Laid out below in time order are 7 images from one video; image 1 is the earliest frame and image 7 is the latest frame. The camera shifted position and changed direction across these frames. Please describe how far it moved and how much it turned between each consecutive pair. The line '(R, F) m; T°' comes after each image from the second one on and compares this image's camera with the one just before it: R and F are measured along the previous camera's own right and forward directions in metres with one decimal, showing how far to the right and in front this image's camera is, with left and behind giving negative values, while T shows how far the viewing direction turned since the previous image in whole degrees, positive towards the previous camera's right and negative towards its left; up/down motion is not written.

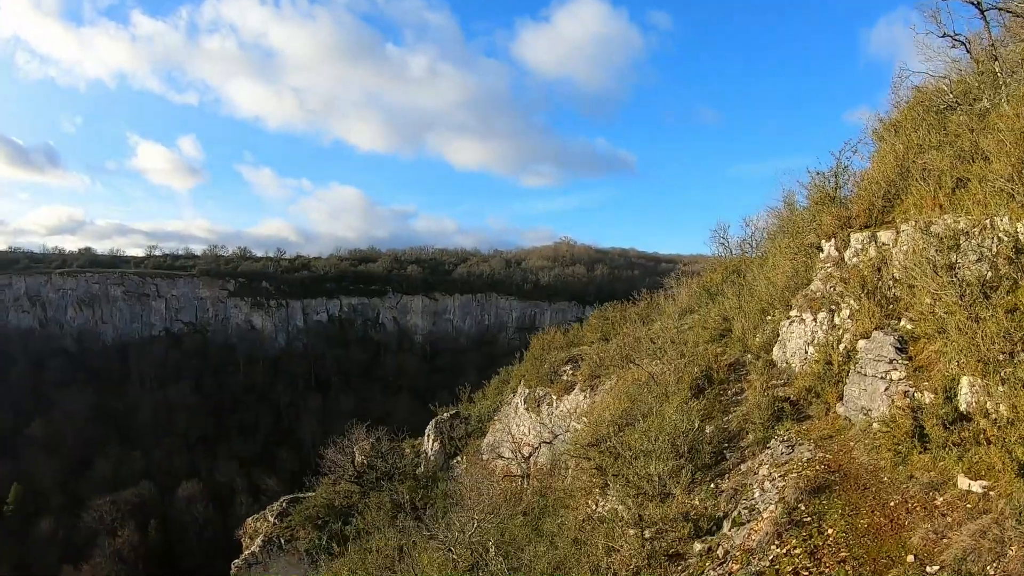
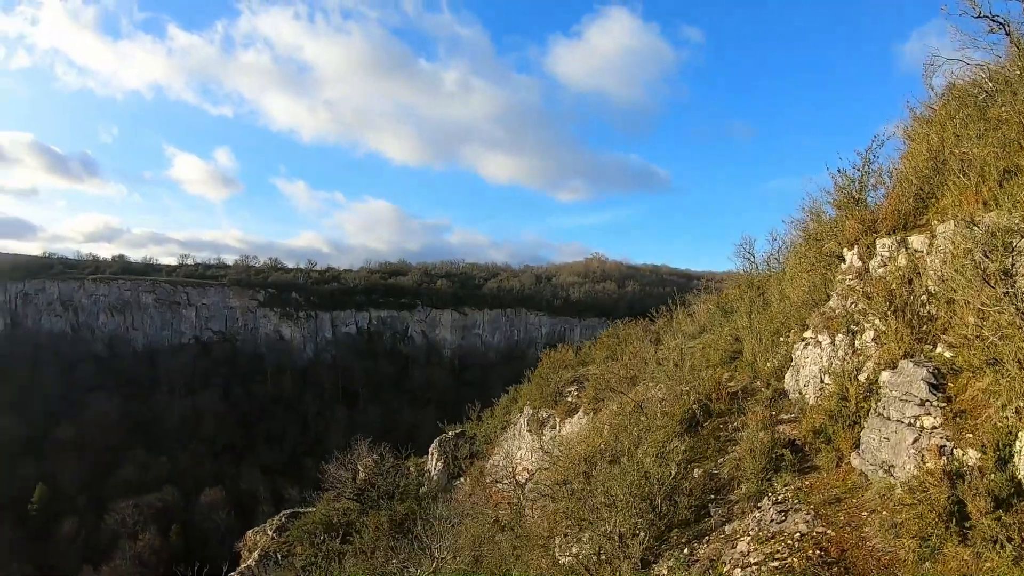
(+0.6, +0.7) m; -3°
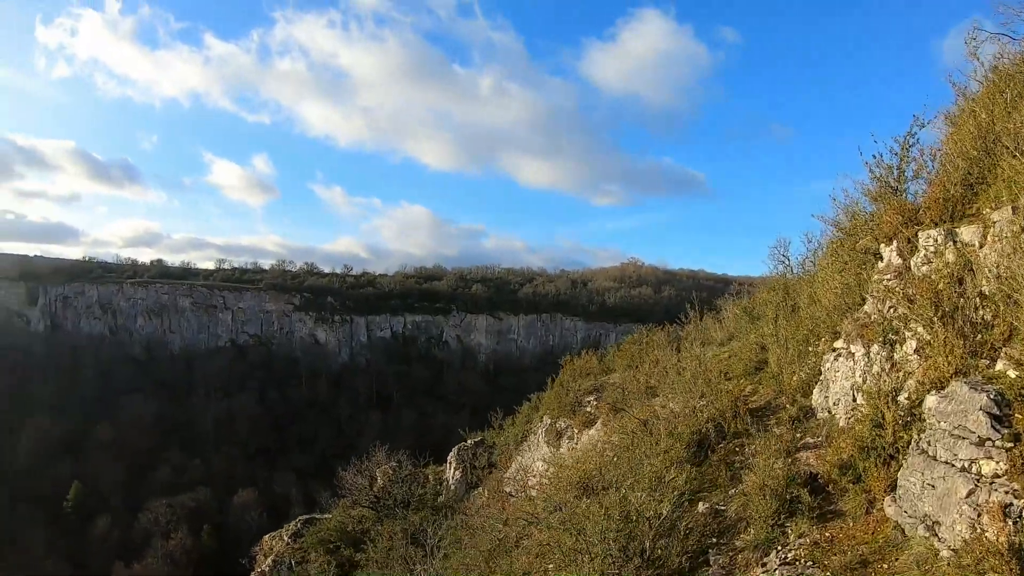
(+0.4, +0.5) m; -4°
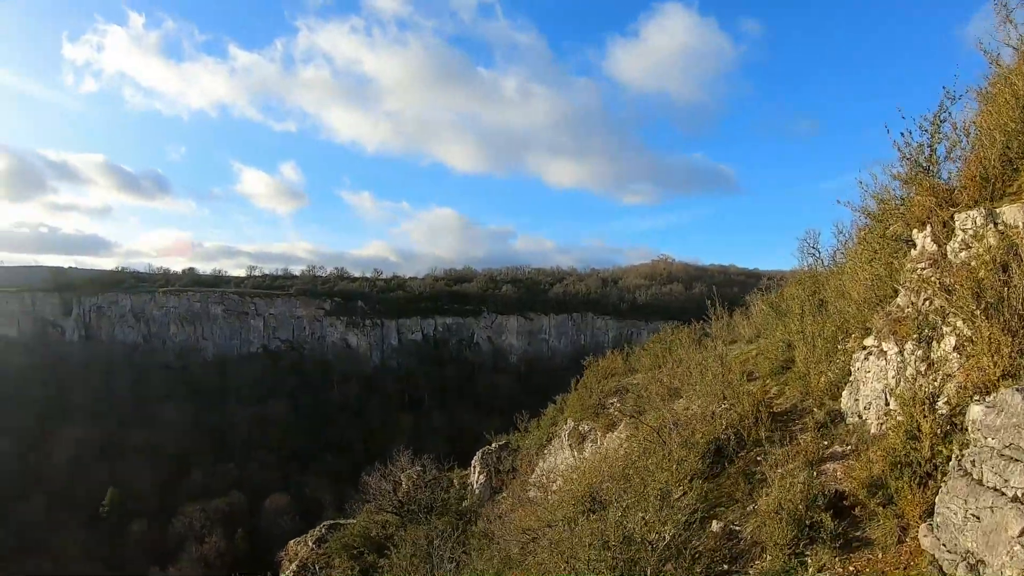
(+0.3, +0.3) m; -3°
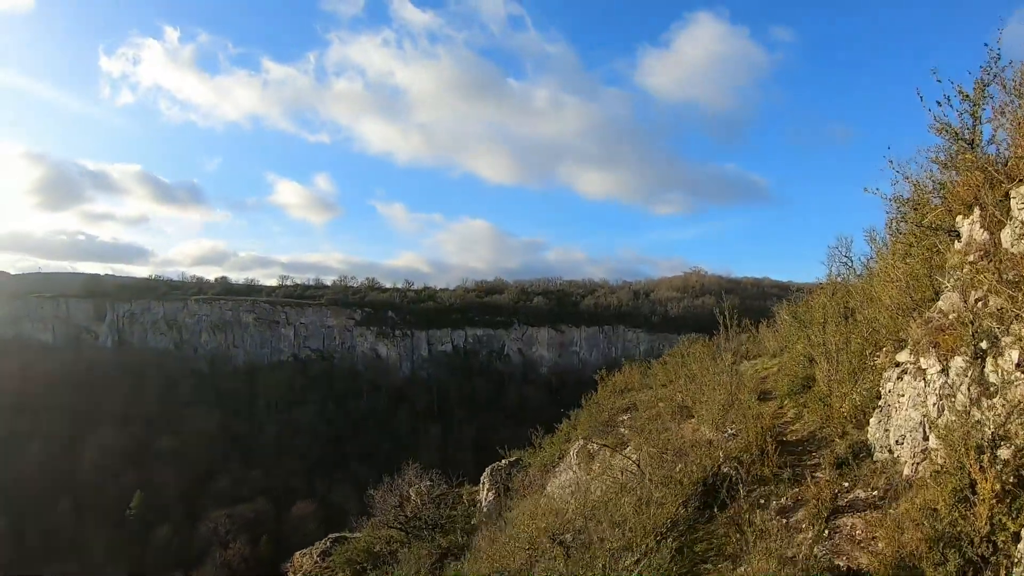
(+0.2, +0.5) m; -3°
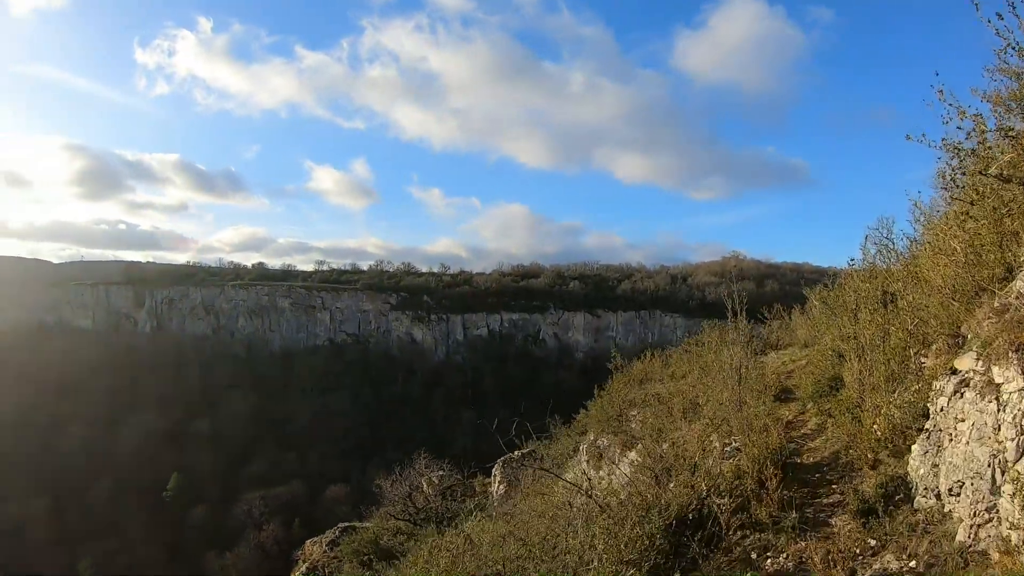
(+0.3, +0.4) m; -4°
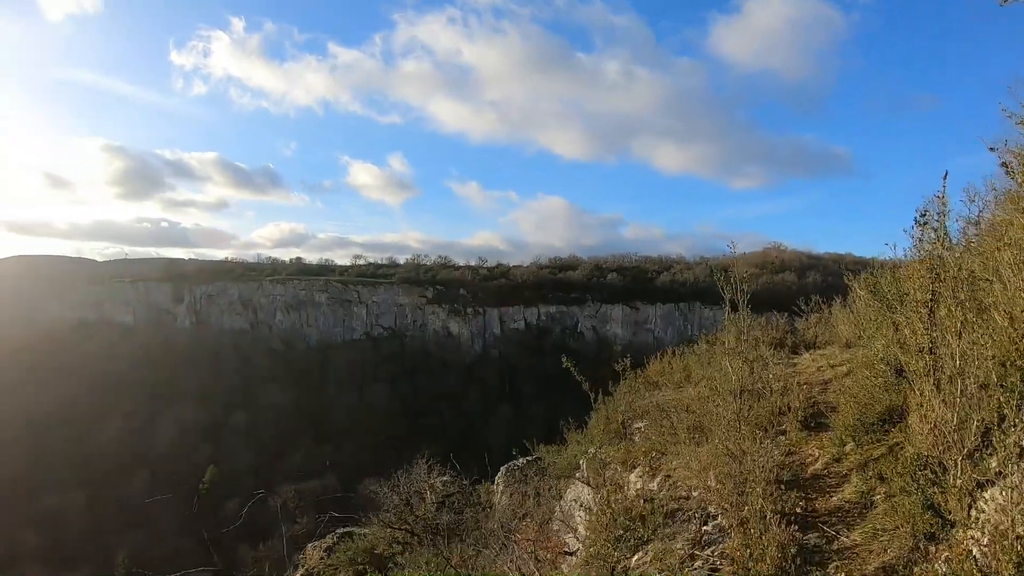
(+0.3, +0.4) m; -4°
